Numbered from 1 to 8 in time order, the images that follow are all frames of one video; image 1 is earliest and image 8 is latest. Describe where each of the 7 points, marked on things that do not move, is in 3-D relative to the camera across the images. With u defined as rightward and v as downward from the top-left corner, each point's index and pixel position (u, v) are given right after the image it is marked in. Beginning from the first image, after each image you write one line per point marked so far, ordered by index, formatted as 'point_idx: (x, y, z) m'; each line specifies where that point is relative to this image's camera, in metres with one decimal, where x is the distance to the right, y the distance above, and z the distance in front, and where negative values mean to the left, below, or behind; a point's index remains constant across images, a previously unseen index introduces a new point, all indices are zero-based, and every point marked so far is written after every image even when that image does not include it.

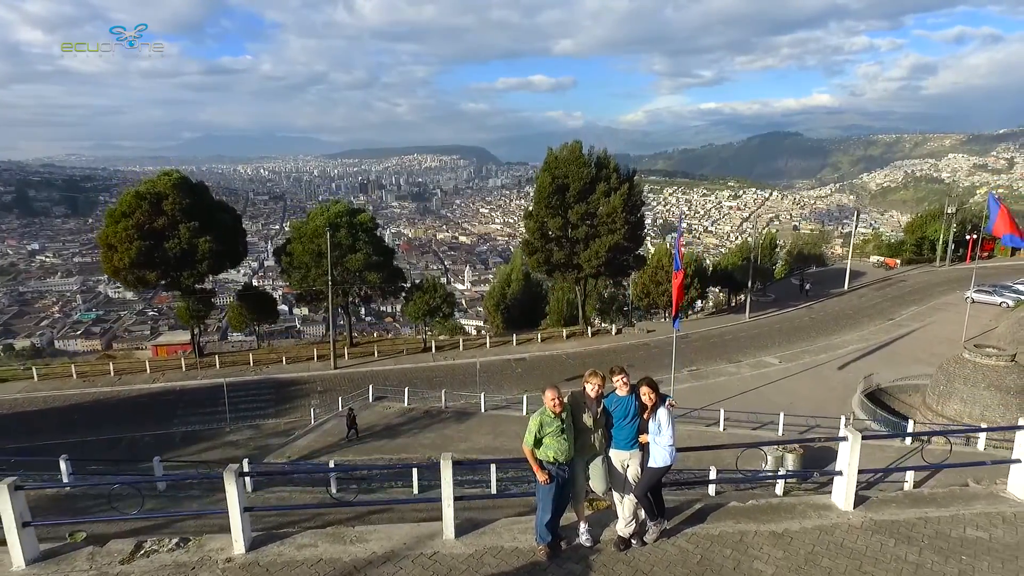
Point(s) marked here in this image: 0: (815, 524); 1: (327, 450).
0: (+1.7, -1.4, +3.6) m
1: (-3.9, -3.4, +13.2) m
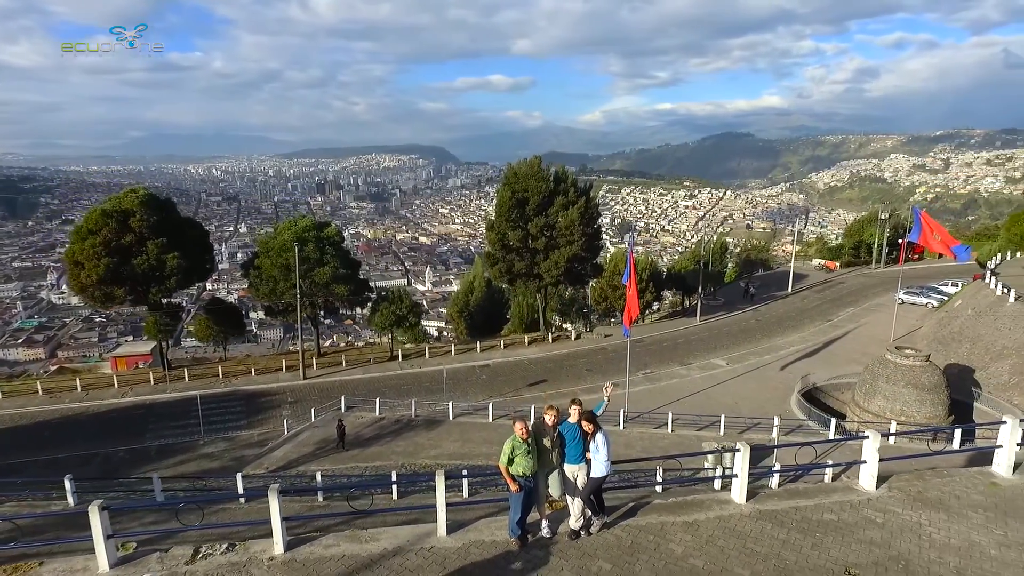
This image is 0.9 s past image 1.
0: (+1.5, -1.7, +4.7) m
1: (-4.7, -3.9, +13.9) m
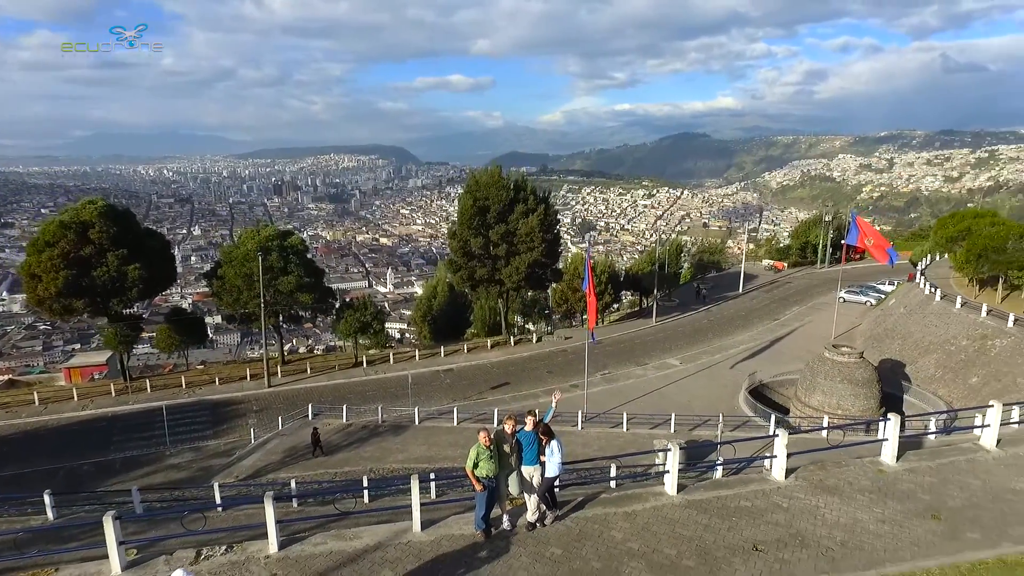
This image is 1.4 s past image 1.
0: (+1.2, -1.9, +5.5) m
1: (-5.5, -4.2, +14.3) m
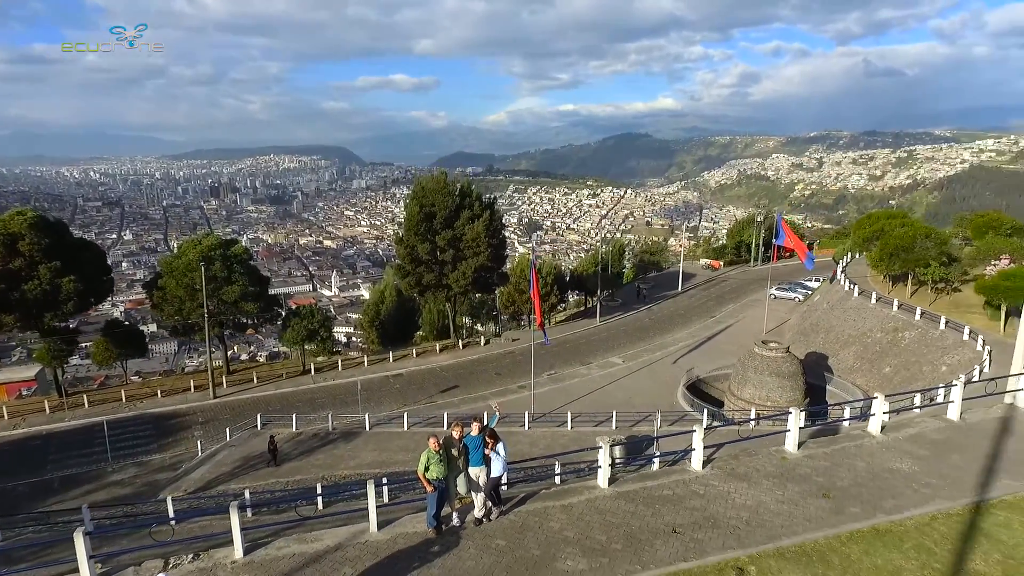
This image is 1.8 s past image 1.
0: (+0.7, -2.1, +6.1) m
1: (-6.7, -4.4, +14.3) m
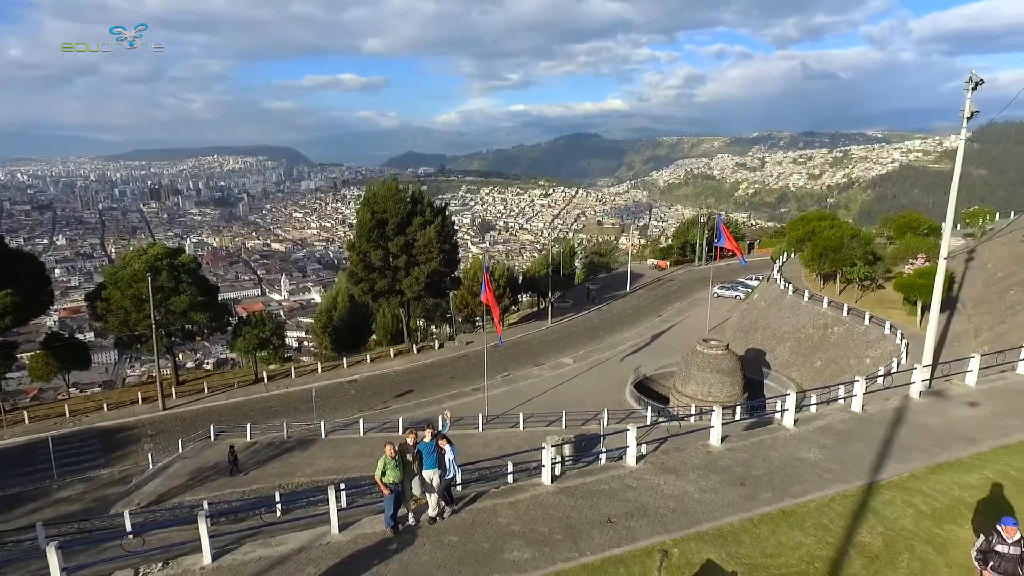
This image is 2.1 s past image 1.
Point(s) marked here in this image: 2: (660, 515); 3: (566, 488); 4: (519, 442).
0: (+0.2, -2.2, +6.7) m
1: (-7.7, -4.7, +14.3) m
2: (+1.4, -2.2, +6.0) m
3: (+0.6, -2.2, +6.7) m
4: (+0.2, -3.7, +15.0) m
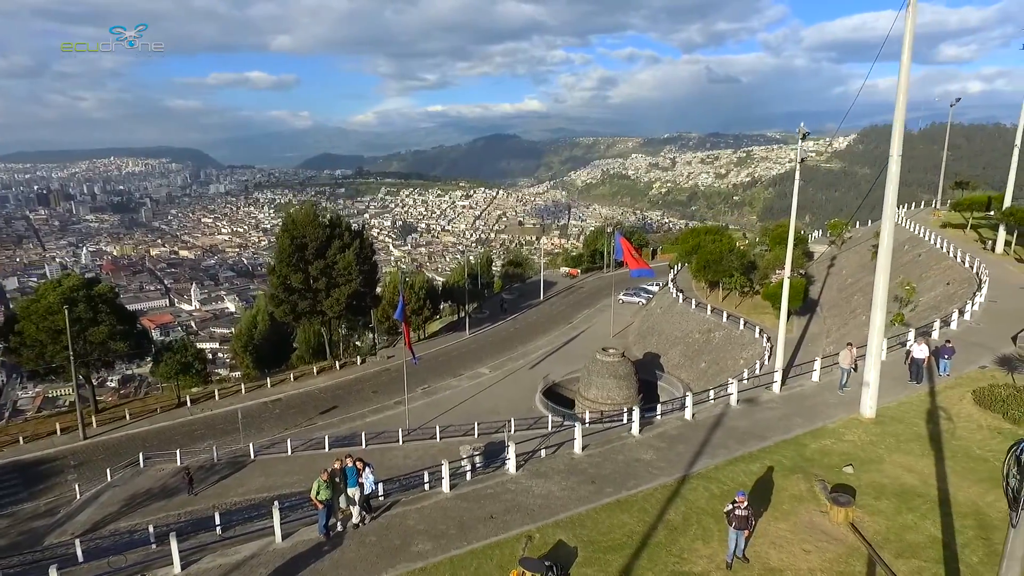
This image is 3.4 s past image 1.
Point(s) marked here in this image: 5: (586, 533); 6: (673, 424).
0: (-1.1, -2.9, +8.6) m
1: (-9.8, -5.7, +15.2) m
2: (+0.2, -2.9, +8.0) m
3: (-0.7, -2.9, +8.7) m
4: (-2.1, -4.5, +16.8) m
5: (+0.9, -2.9, +7.5) m
6: (+2.7, -2.3, +10.3) m
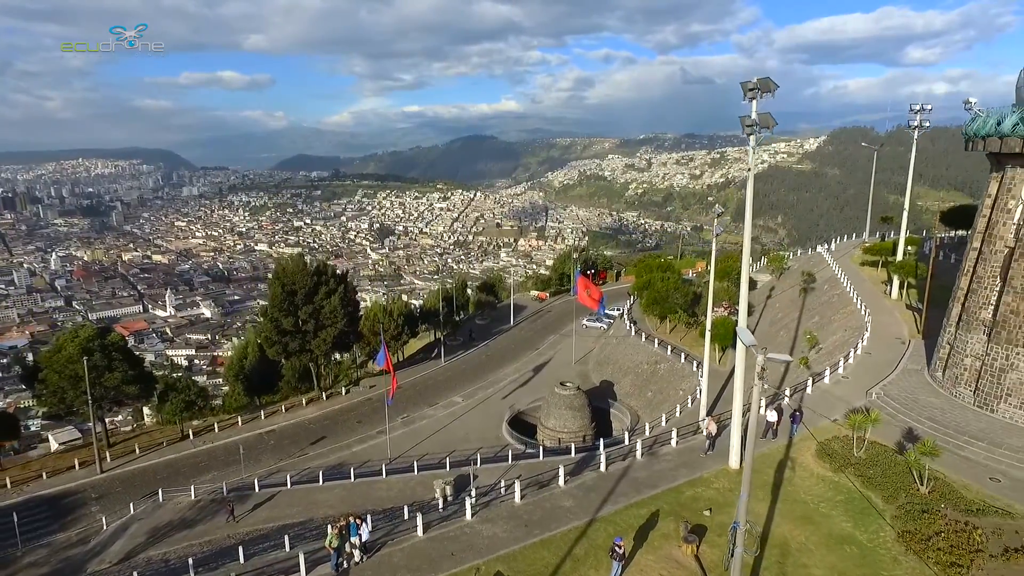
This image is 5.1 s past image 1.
0: (-1.9, -4.9, +11.9) m
1: (-10.8, -7.7, +18.2) m
2: (-0.6, -4.8, +11.4) m
3: (-1.5, -4.8, +12.0) m
4: (-3.2, -6.4, +20.1) m
5: (+0.1, -4.8, +10.9) m
6: (+1.8, -4.1, +13.7) m
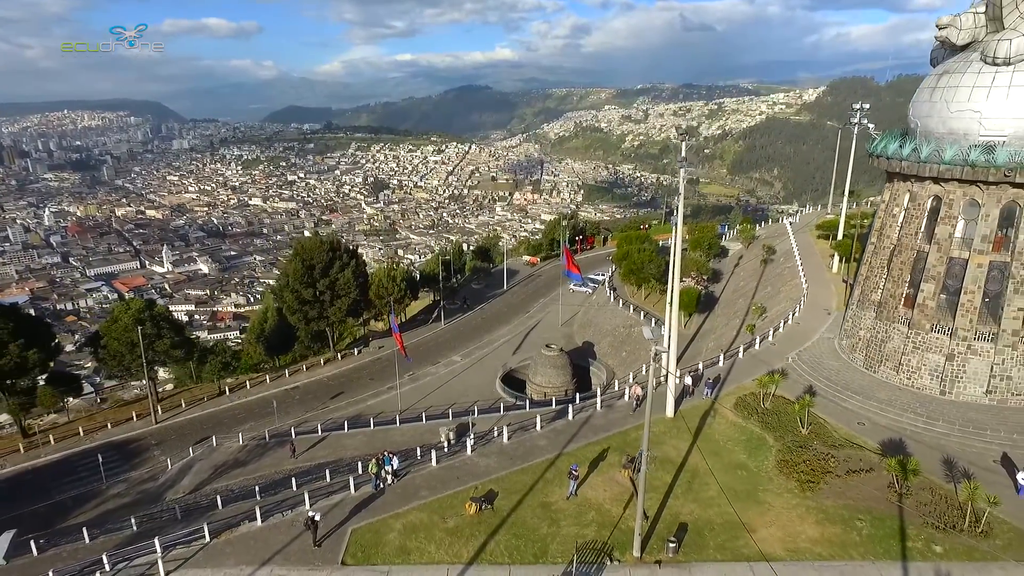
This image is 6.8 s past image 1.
0: (-2.2, -4.8, +16.3) m
1: (-11.1, -7.2, +22.8) m
2: (-0.9, -4.7, +15.8) m
3: (-1.8, -4.7, +16.4) m
4: (-3.5, -5.7, +24.6) m
5: (-0.2, -4.8, +15.3) m
6: (+1.5, -3.9, +18.1) m
